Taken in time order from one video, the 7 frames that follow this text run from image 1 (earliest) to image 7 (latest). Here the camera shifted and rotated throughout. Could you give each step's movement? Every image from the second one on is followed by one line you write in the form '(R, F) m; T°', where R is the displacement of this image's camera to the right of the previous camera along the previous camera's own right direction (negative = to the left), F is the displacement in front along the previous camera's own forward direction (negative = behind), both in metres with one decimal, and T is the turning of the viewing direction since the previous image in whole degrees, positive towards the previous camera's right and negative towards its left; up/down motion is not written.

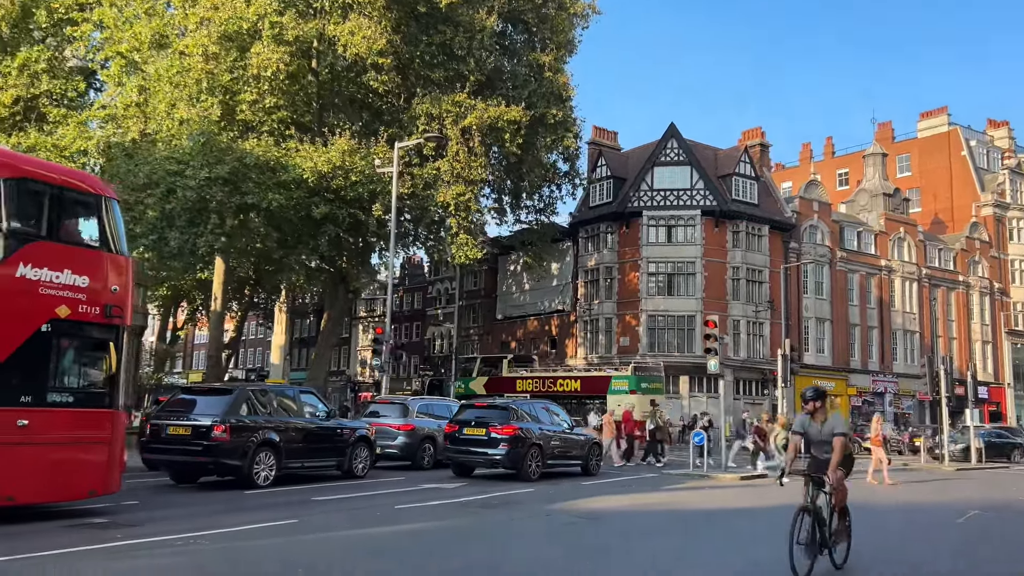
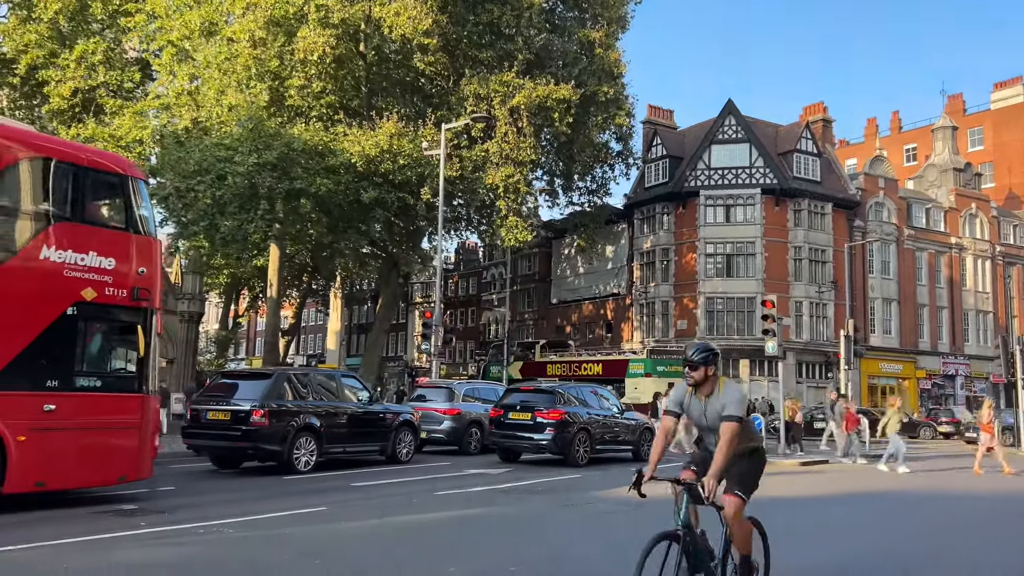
(+0.2, +0.5) m; -4°
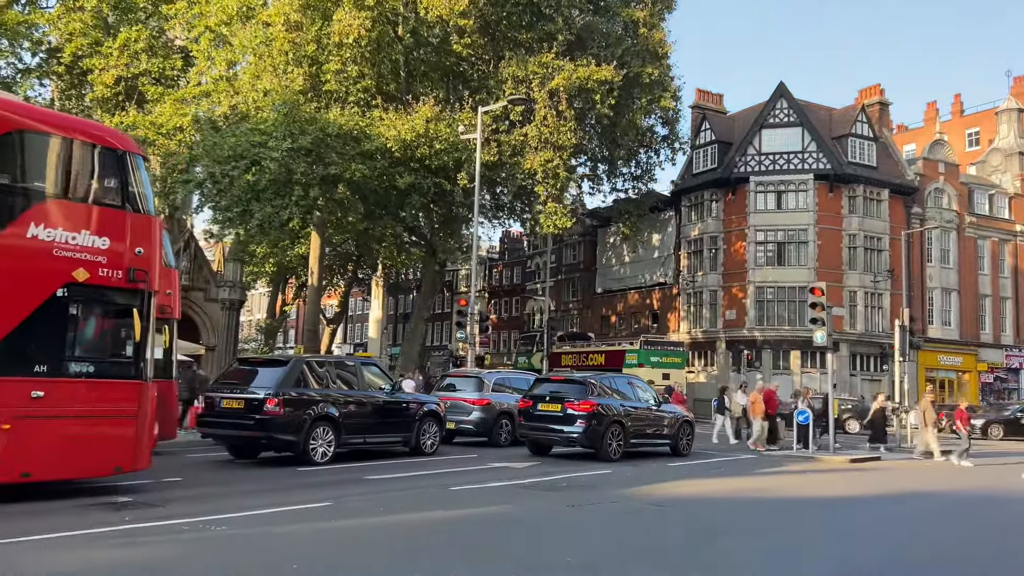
(+0.3, +0.7) m; -3°
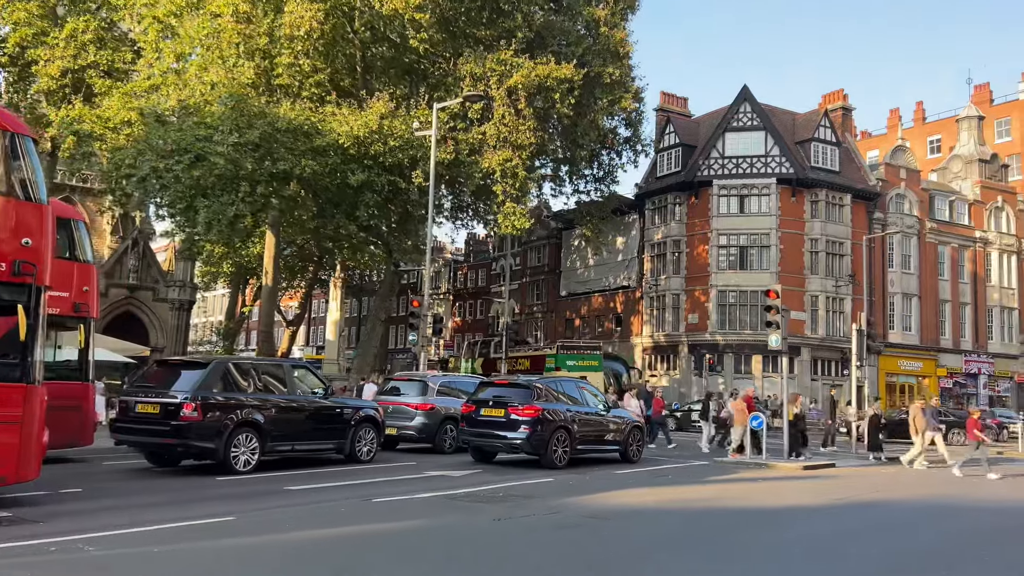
(+0.4, +0.6) m; +2°
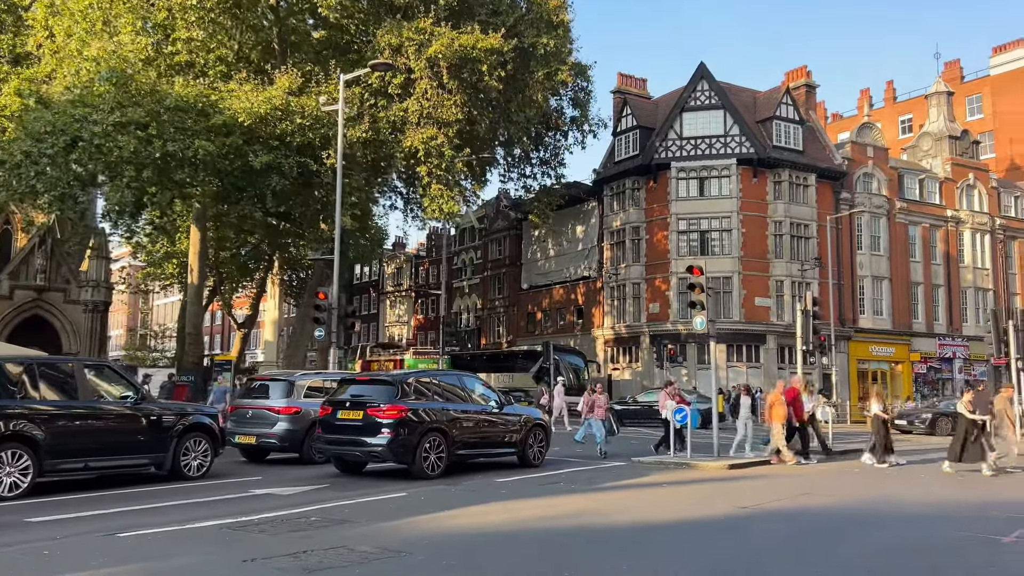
(+1.7, +2.1) m; +1°
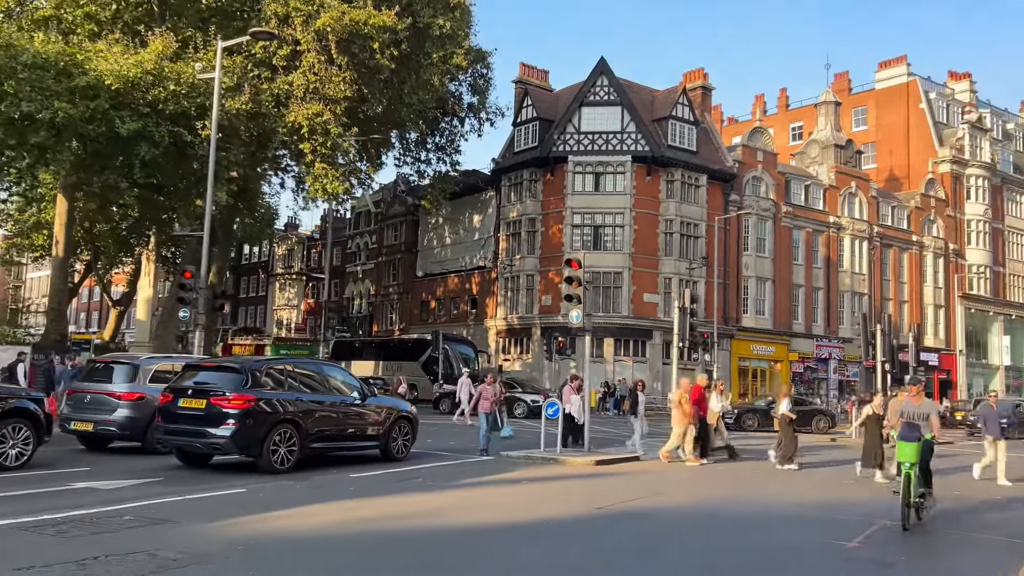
(+0.5, +0.5) m; +6°
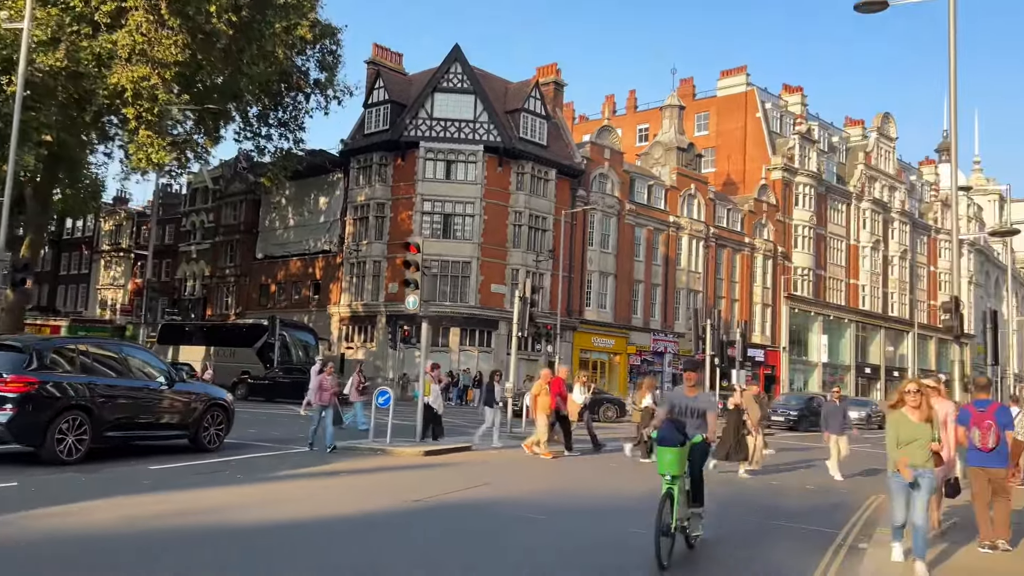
(+0.3, +0.4) m; +10°
